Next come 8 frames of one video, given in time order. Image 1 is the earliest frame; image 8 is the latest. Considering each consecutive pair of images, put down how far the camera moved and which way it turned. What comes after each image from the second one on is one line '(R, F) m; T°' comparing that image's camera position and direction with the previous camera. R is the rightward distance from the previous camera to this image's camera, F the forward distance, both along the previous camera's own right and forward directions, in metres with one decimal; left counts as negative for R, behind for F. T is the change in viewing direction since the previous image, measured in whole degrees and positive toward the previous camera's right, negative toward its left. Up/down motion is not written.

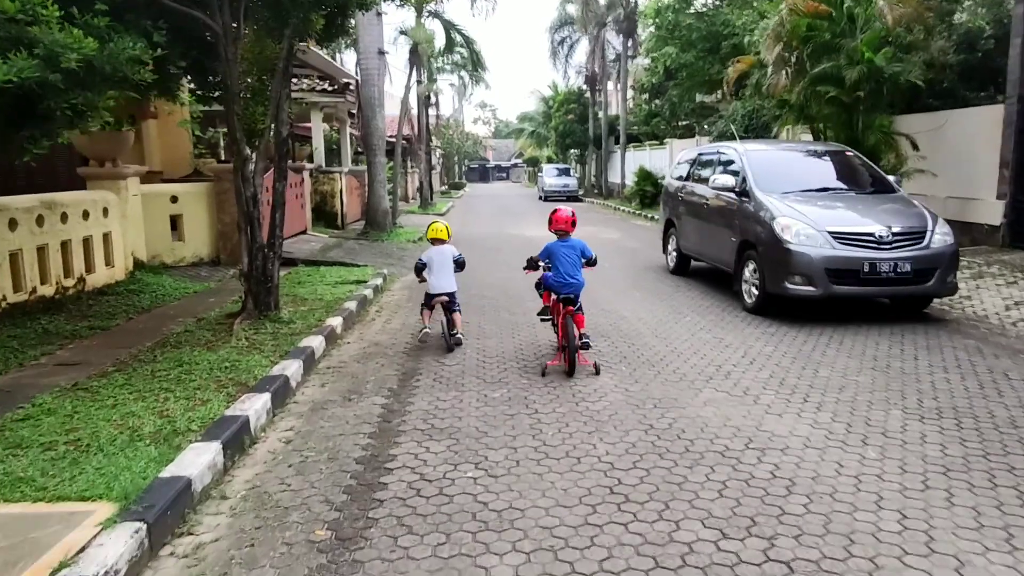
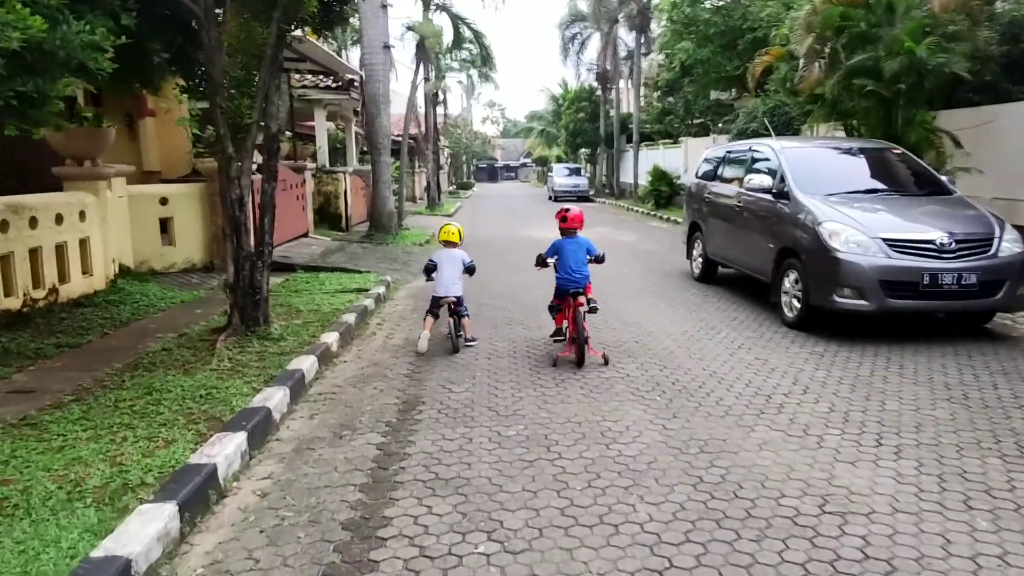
(-0.1, +0.8) m; -1°
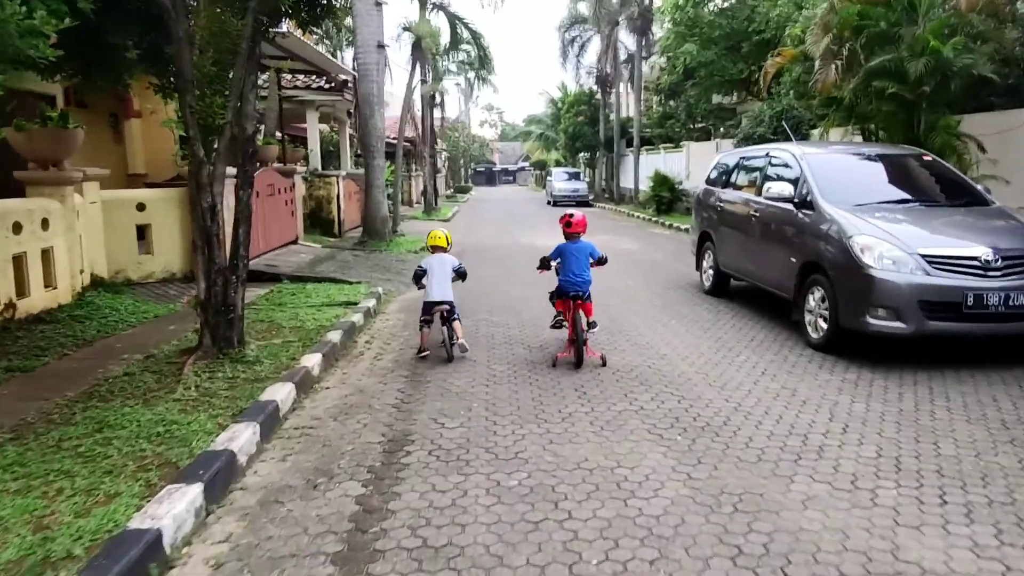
(0.0, +0.6) m; 0°
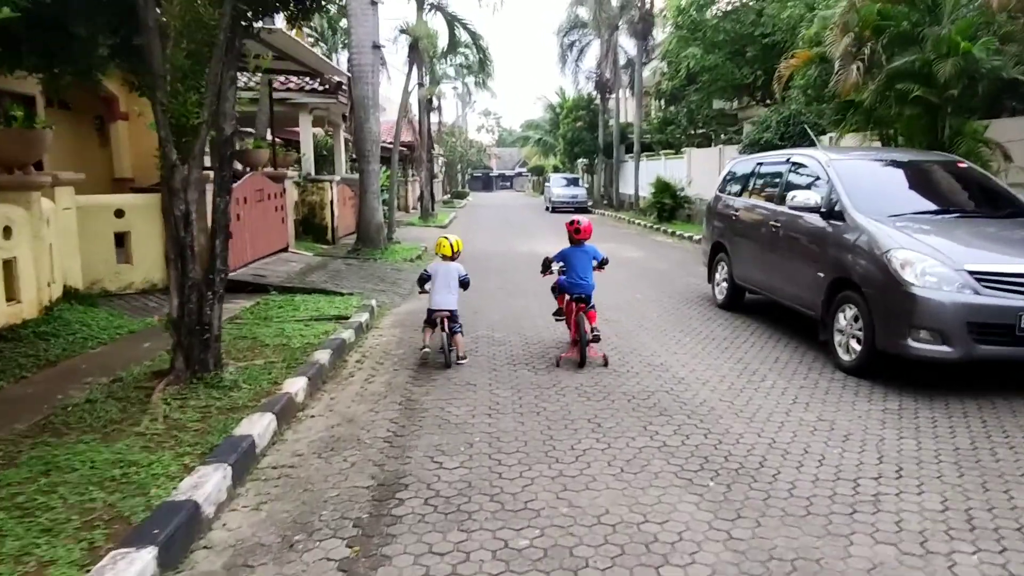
(-0.1, +0.6) m; 0°
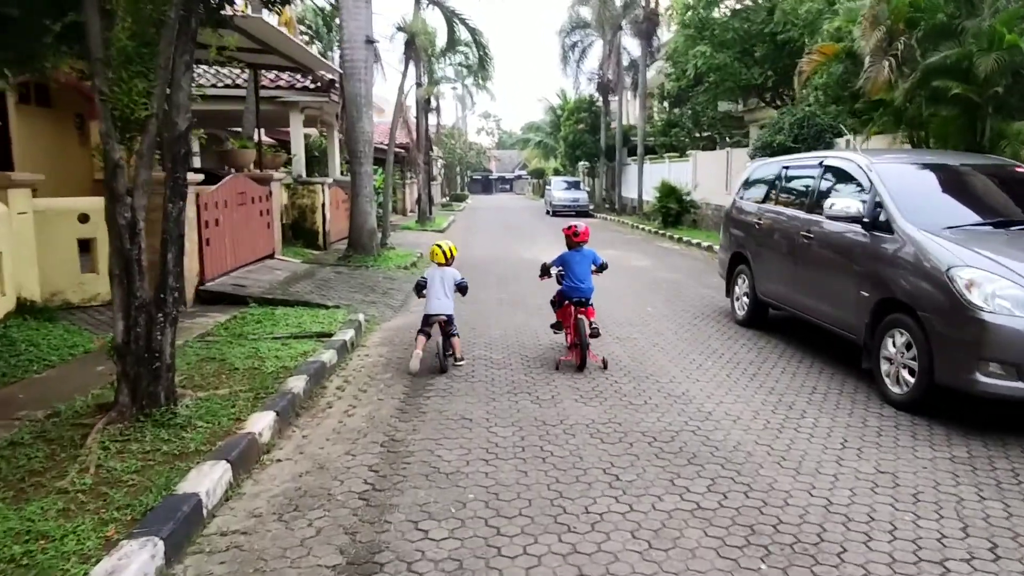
(0.0, +0.8) m; 0°
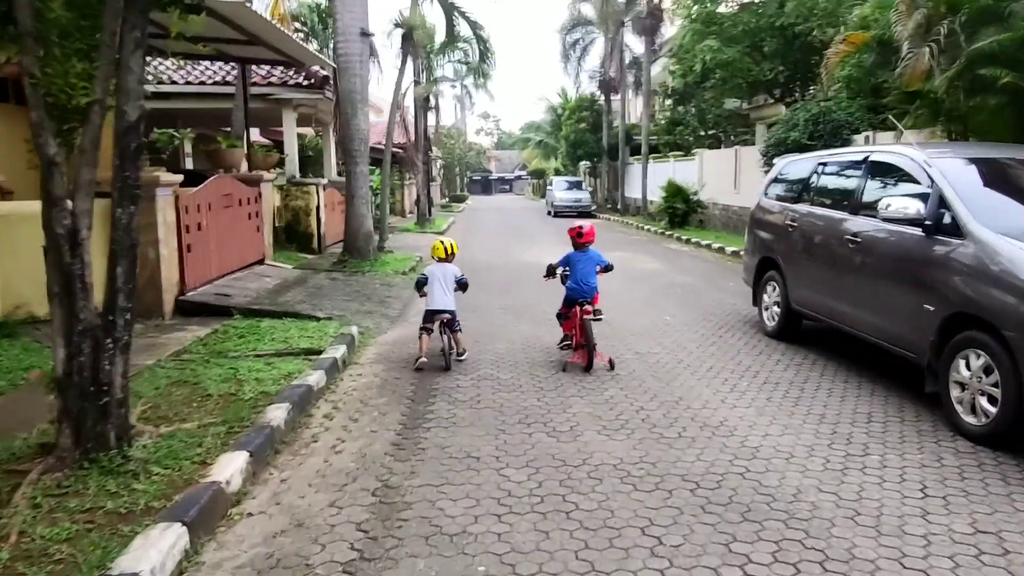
(-0.1, +0.8) m; 0°
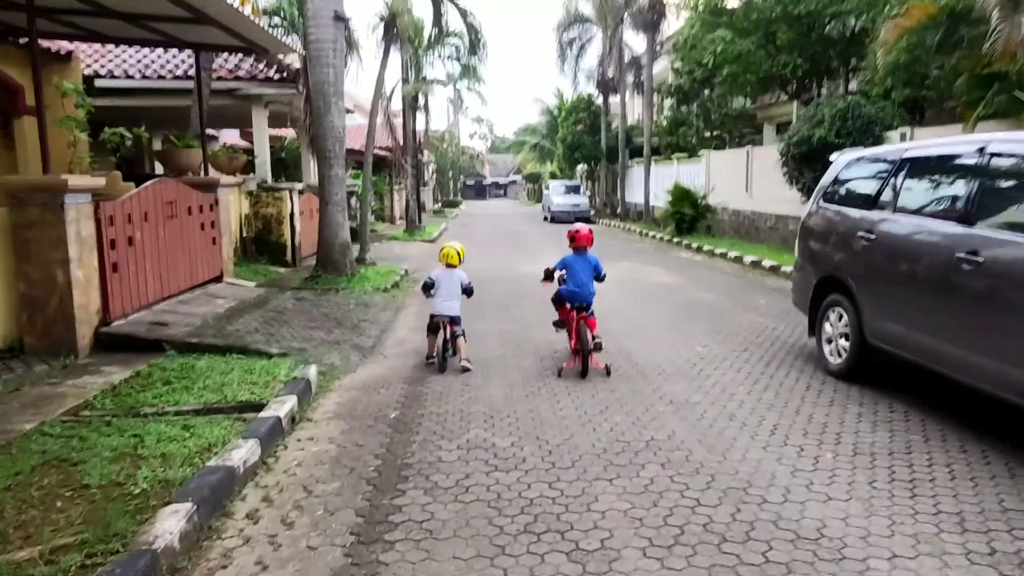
(0.0, +1.6) m; 0°
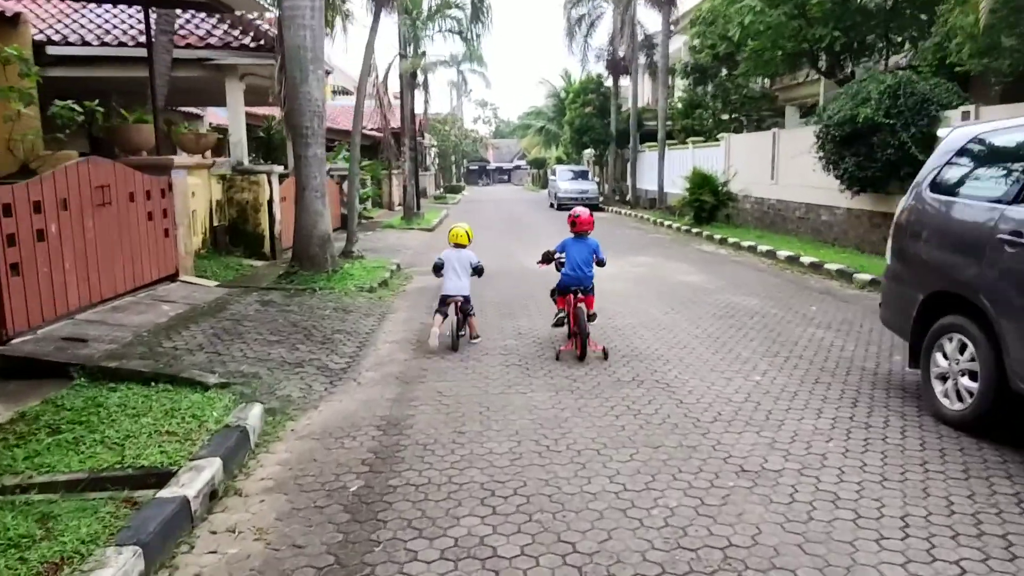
(0.0, +1.6) m; 0°
